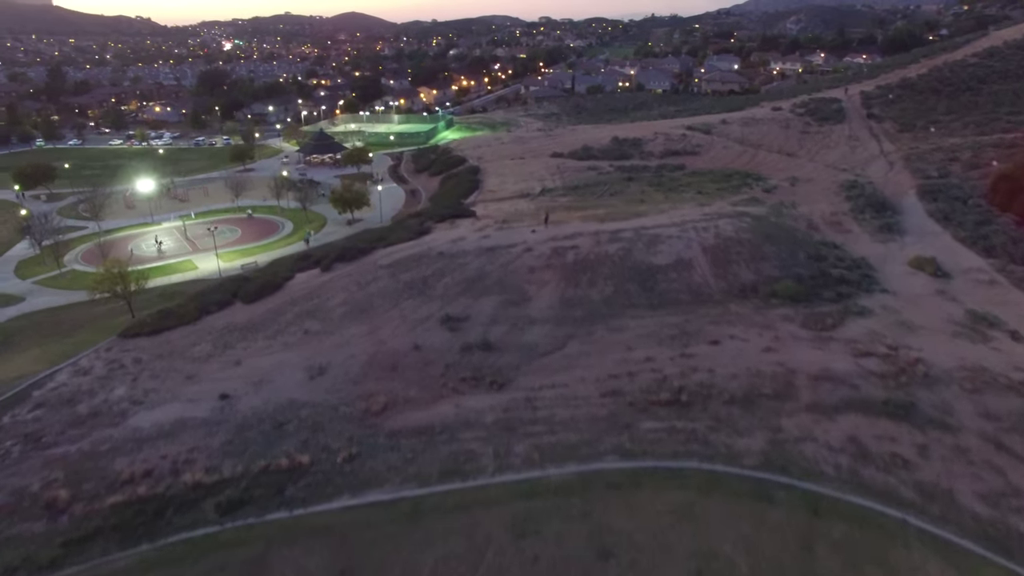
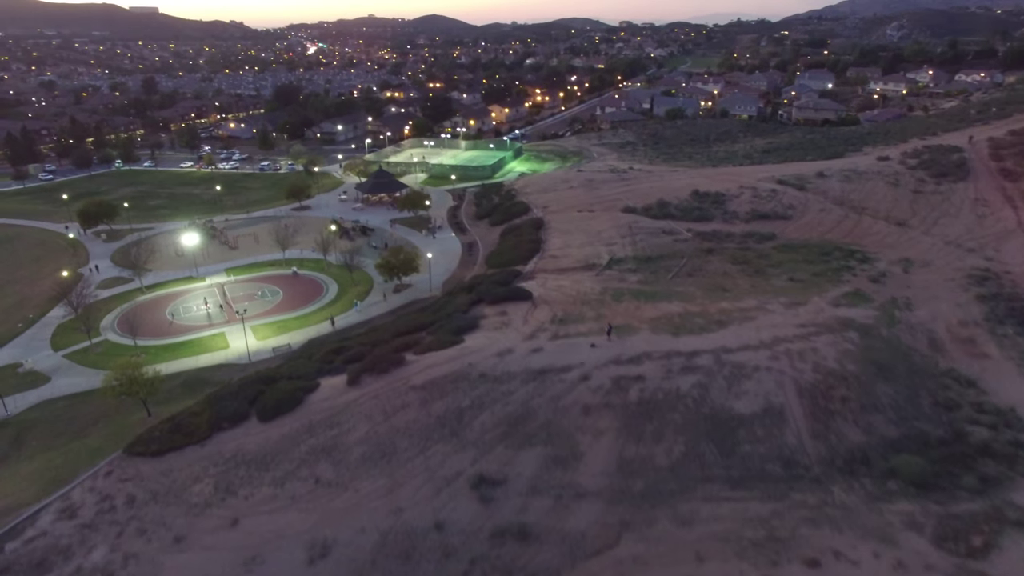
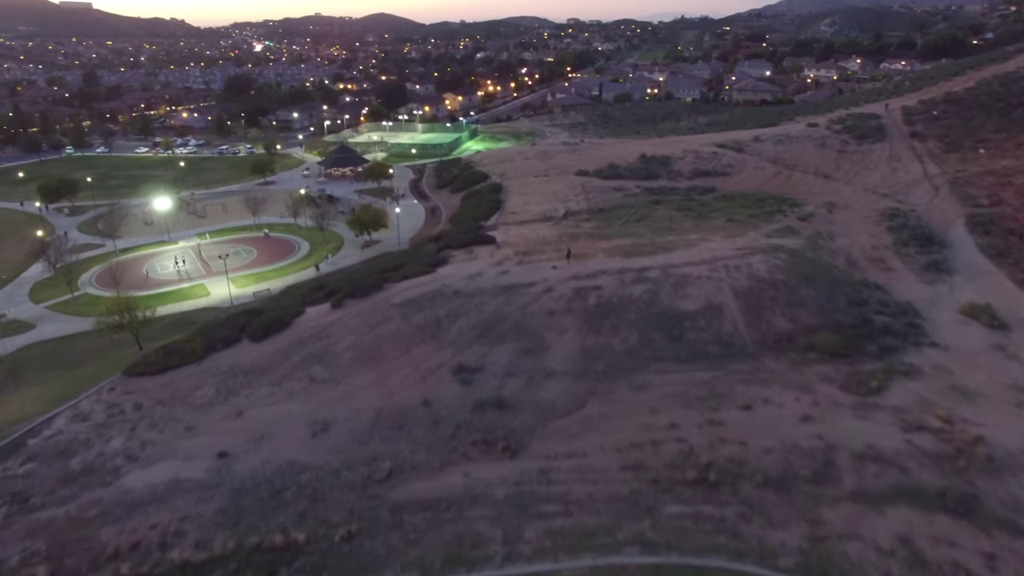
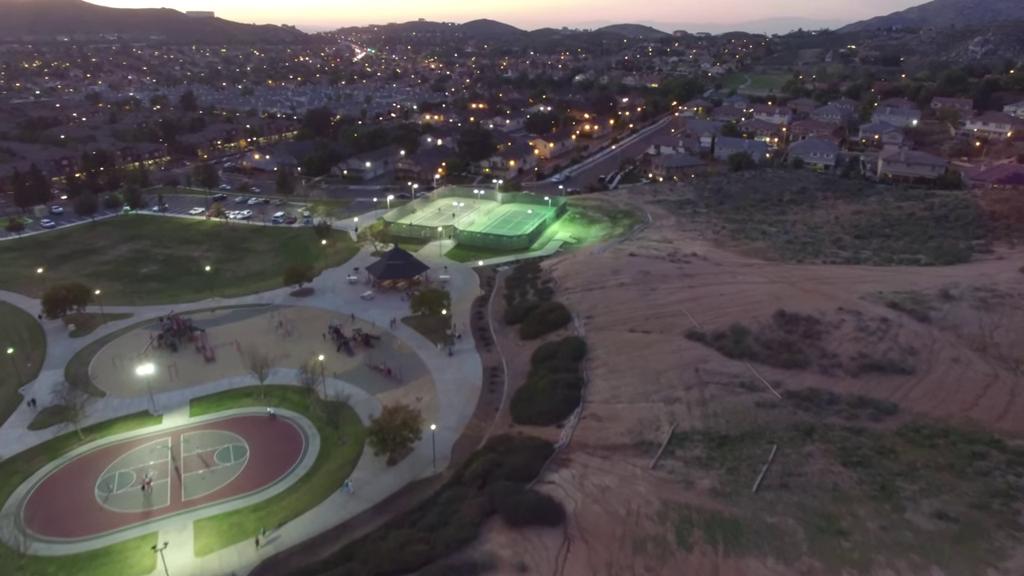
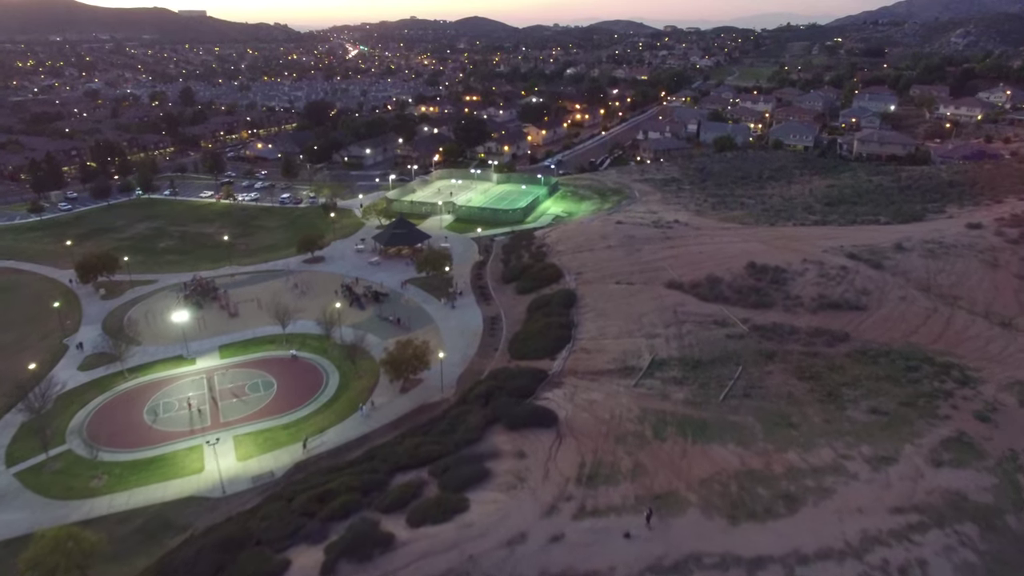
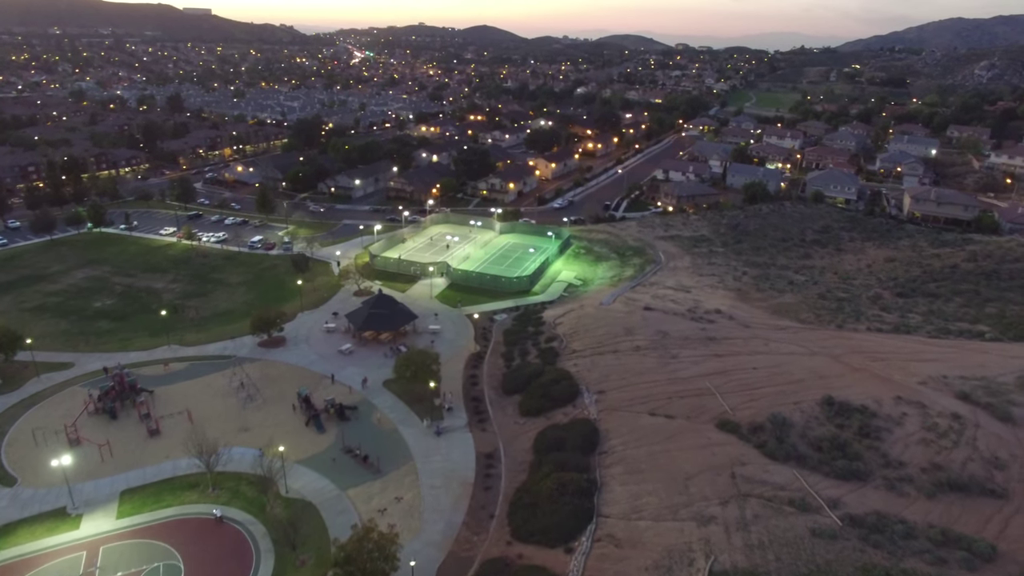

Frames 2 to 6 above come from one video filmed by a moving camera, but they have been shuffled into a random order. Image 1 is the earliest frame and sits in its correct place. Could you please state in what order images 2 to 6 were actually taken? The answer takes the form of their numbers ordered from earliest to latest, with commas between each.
3, 2, 5, 4, 6
